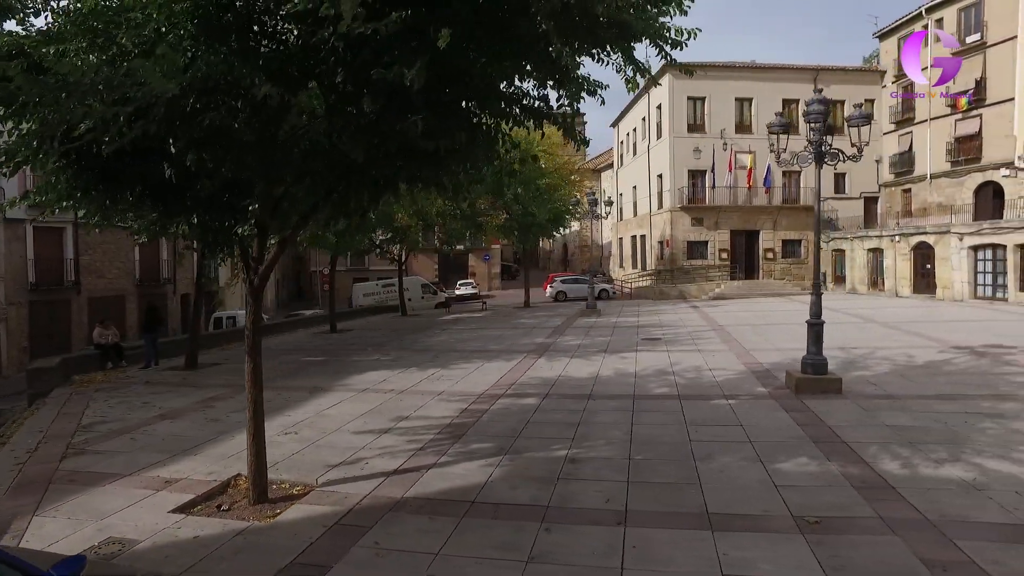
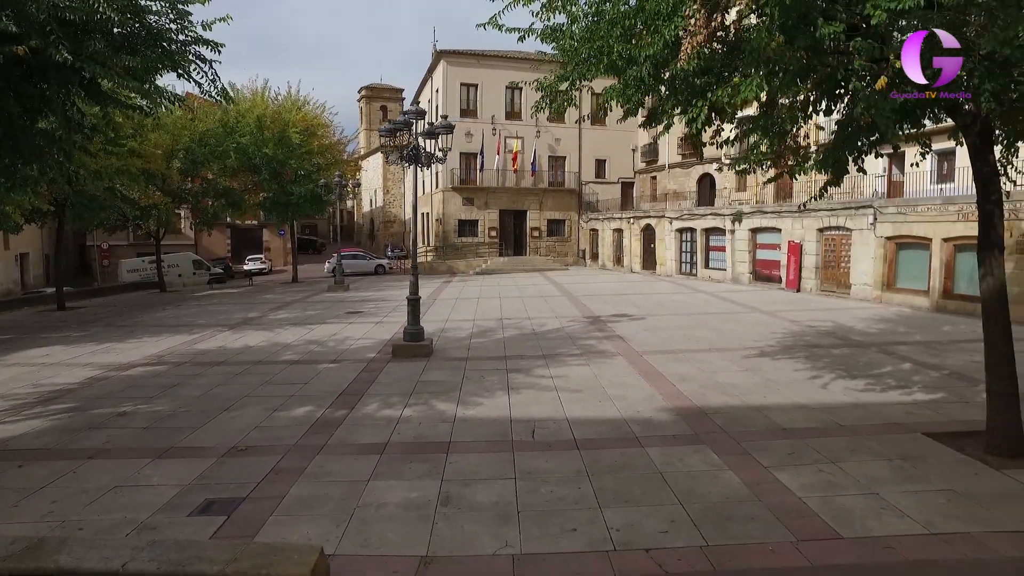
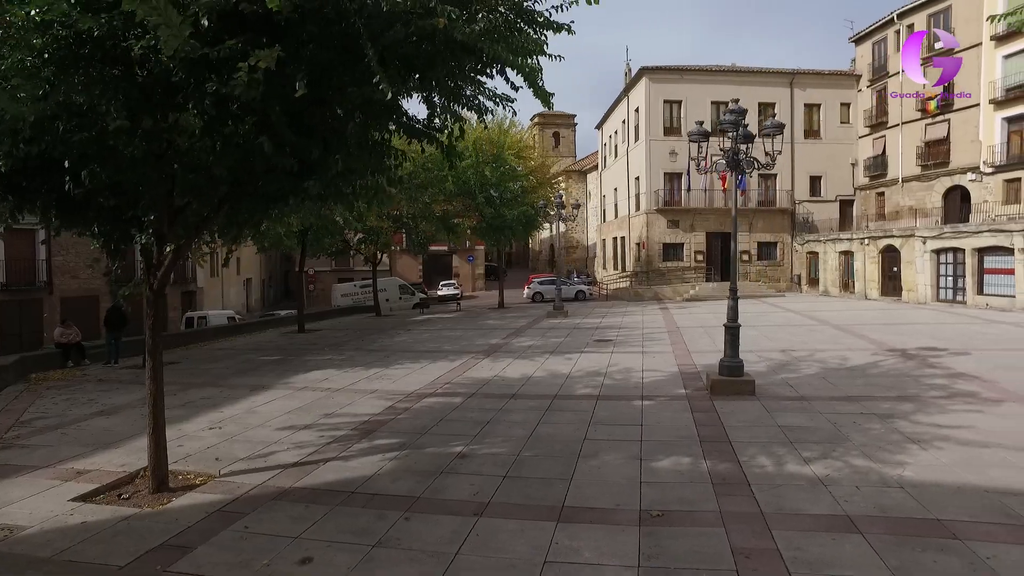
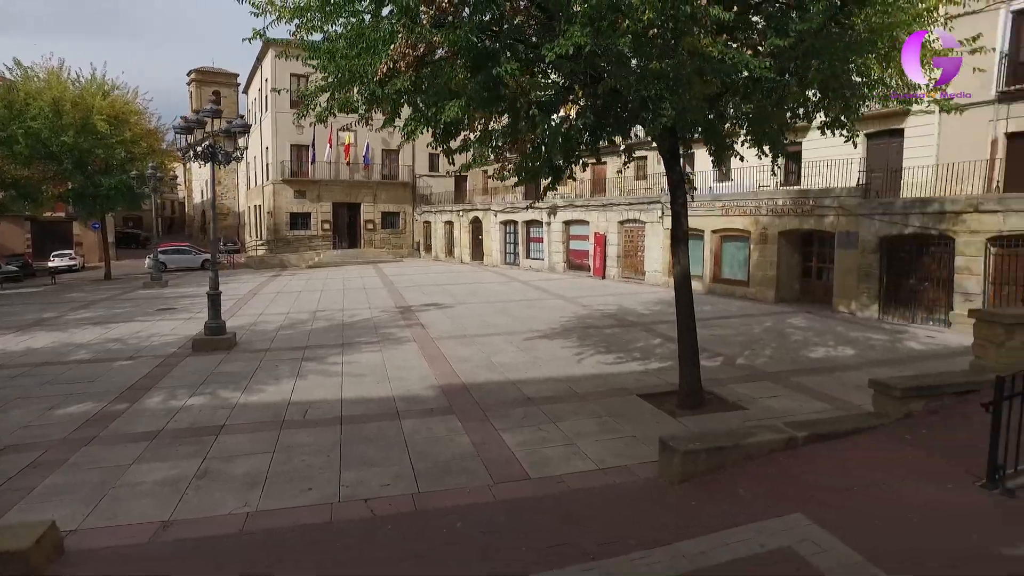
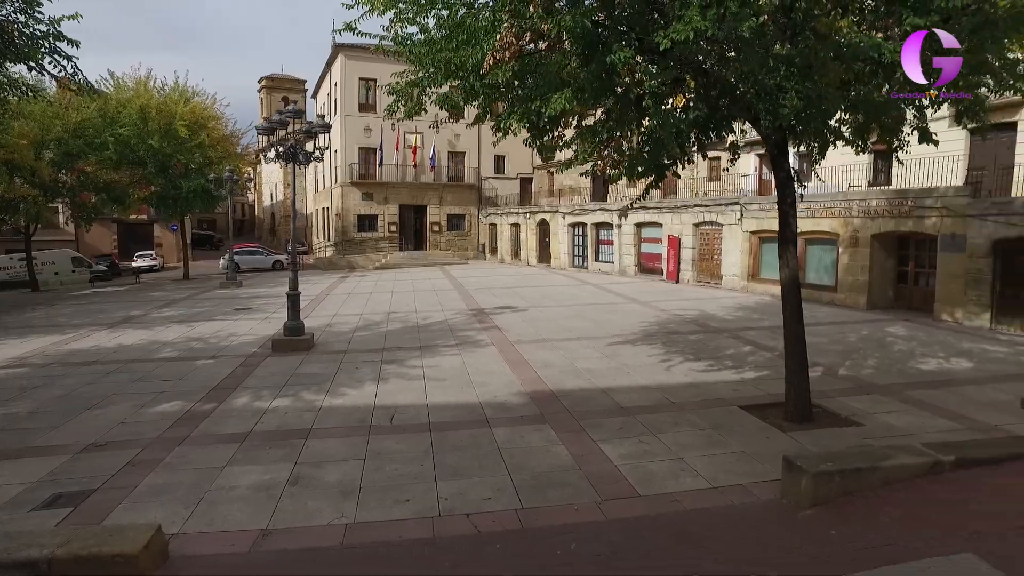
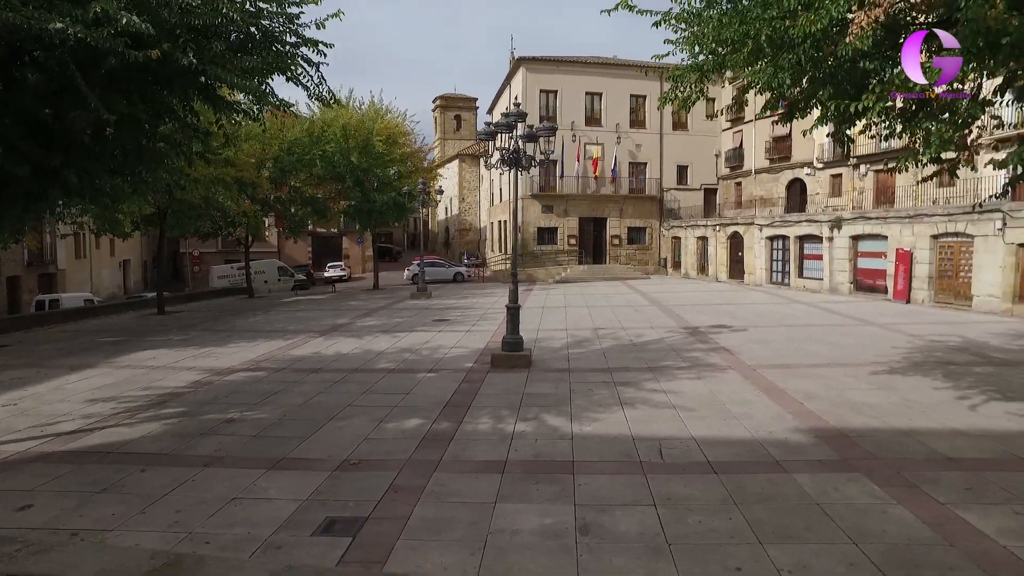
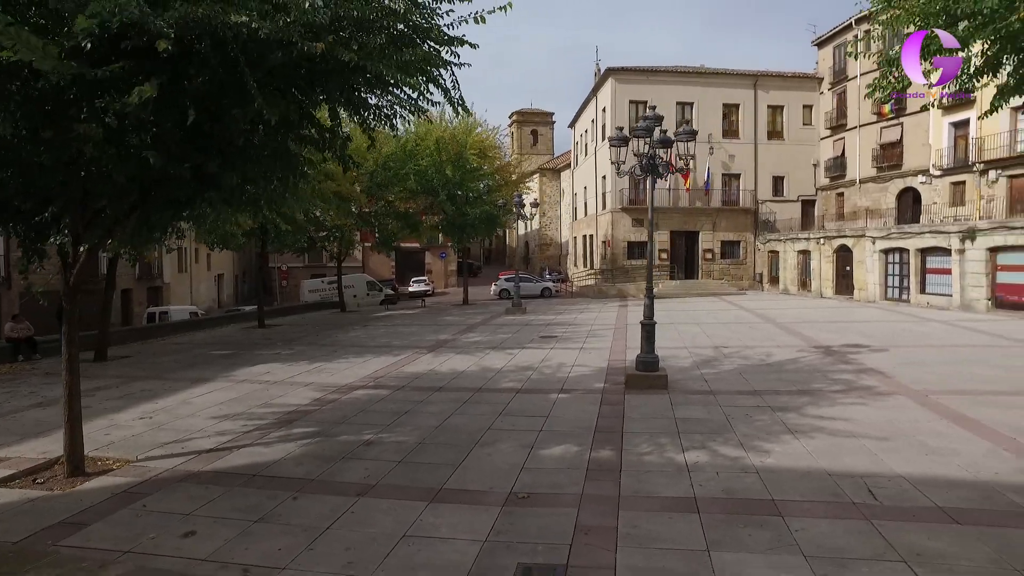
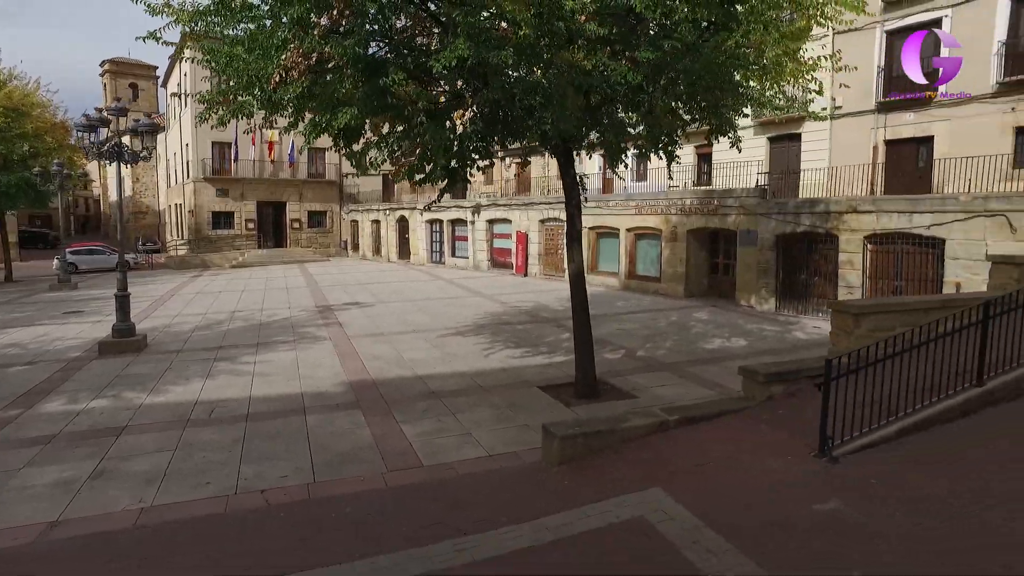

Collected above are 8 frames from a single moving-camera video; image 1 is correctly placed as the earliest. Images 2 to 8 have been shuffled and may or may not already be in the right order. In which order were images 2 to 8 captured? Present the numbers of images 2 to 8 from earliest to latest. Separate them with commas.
3, 7, 6, 2, 5, 4, 8
